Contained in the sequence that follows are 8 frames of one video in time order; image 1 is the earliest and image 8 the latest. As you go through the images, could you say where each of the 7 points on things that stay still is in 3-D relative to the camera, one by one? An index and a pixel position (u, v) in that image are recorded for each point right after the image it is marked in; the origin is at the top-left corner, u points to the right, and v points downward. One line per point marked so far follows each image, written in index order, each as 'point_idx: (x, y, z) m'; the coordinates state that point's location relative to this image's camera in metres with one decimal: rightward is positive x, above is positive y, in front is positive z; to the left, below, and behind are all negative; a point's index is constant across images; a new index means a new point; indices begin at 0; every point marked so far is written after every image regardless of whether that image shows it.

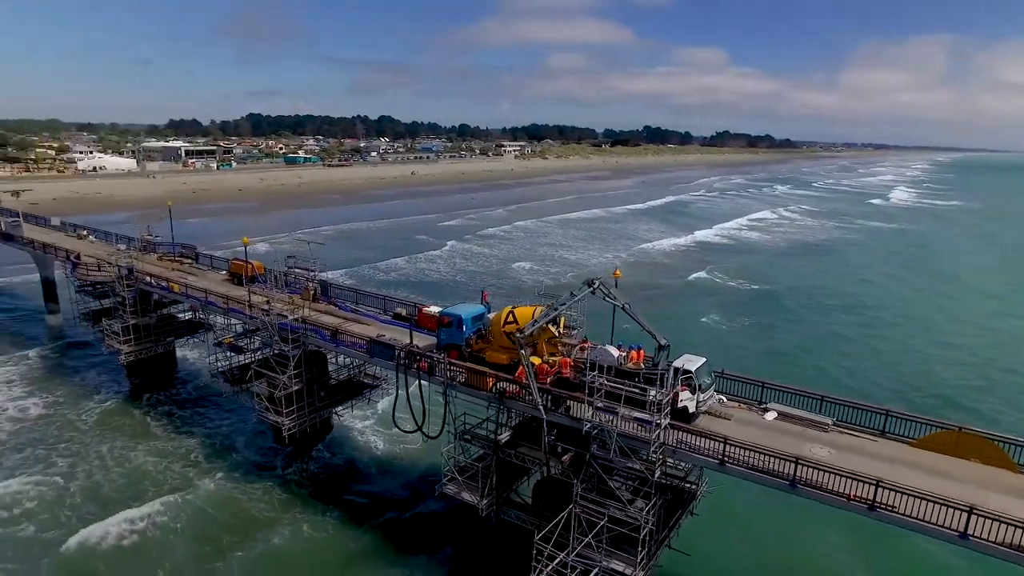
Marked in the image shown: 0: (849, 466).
0: (+6.8, -3.6, +13.3) m
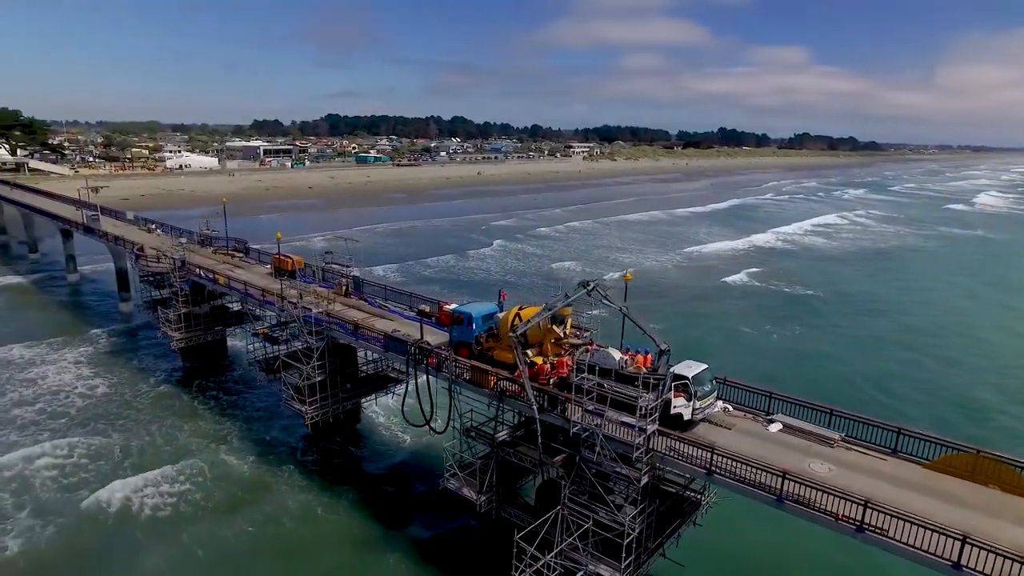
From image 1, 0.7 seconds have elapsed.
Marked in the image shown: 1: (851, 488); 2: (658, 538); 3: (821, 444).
0: (+6.5, -3.8, +12.6) m
1: (+6.5, -3.8, +12.6) m
2: (+3.3, -5.5, +14.7) m
3: (+6.7, -3.4, +14.2) m
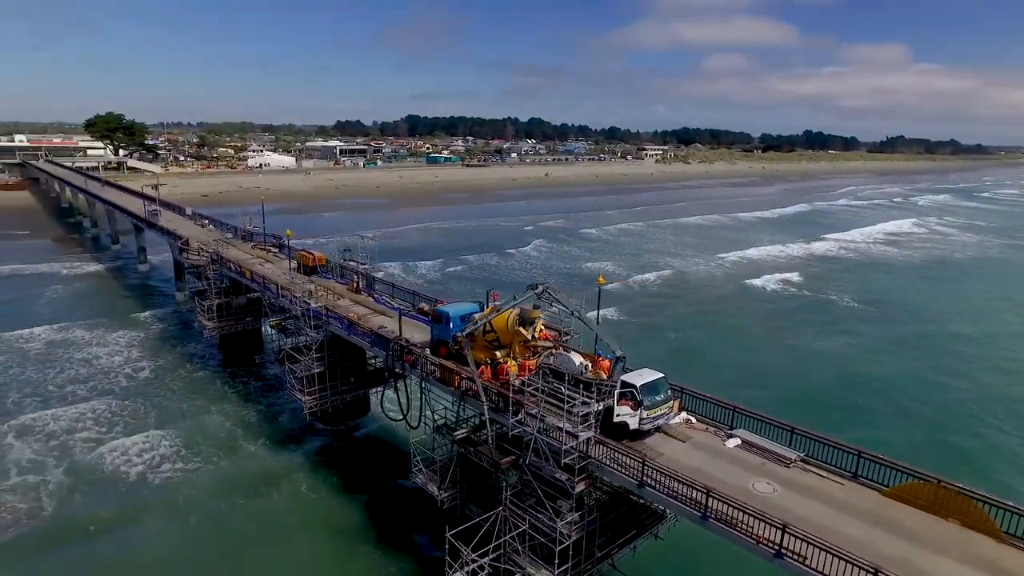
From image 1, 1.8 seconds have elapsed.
0: (+5.0, -4.0, +12.0) m
1: (+5.0, -4.0, +12.0) m
2: (+2.1, -5.6, +14.4) m
3: (+5.4, -3.6, +13.5) m
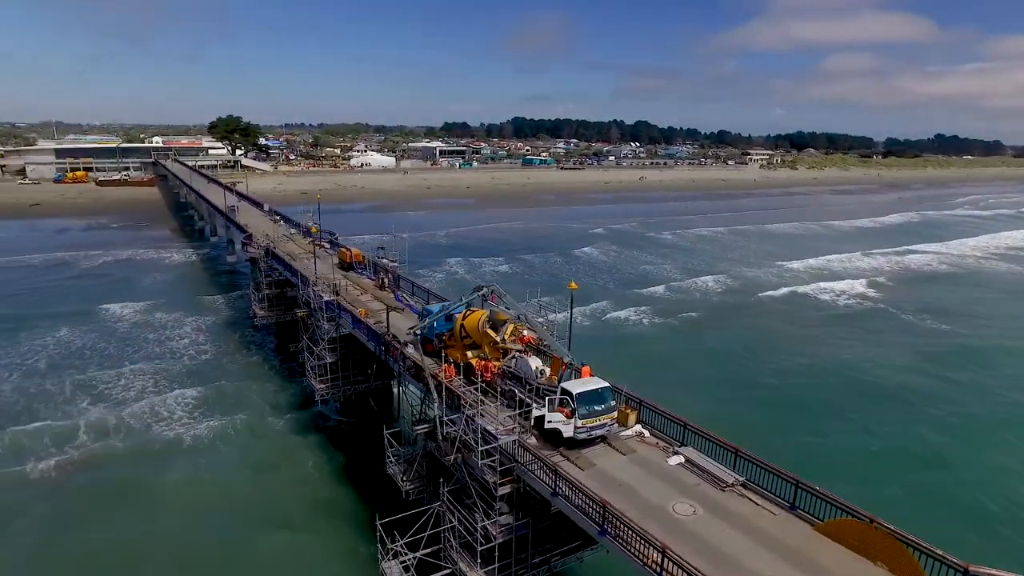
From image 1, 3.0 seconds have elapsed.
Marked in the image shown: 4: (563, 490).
0: (+3.3, -4.2, +11.4) m
1: (+3.2, -4.3, +11.4) m
2: (+0.7, -5.7, +14.3) m
3: (+3.9, -3.8, +12.8) m
4: (+0.9, -3.7, +12.1) m
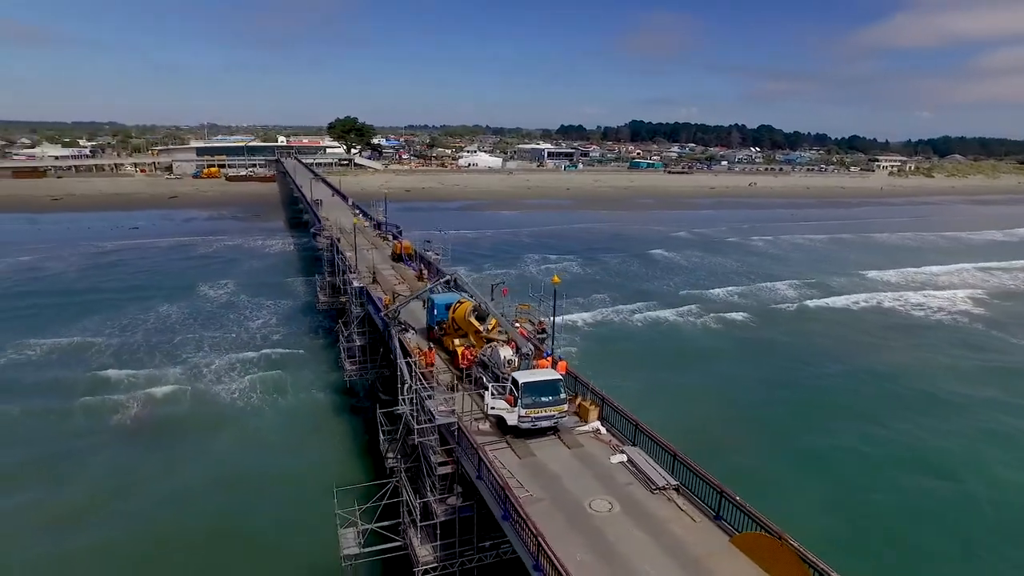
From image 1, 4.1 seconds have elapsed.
0: (+1.6, -4.1, +11.2) m
1: (+1.6, -4.1, +11.2) m
2: (-0.4, -5.5, +14.5) m
3: (+2.5, -3.8, +12.5) m
4: (-0.5, -3.5, +12.4) m
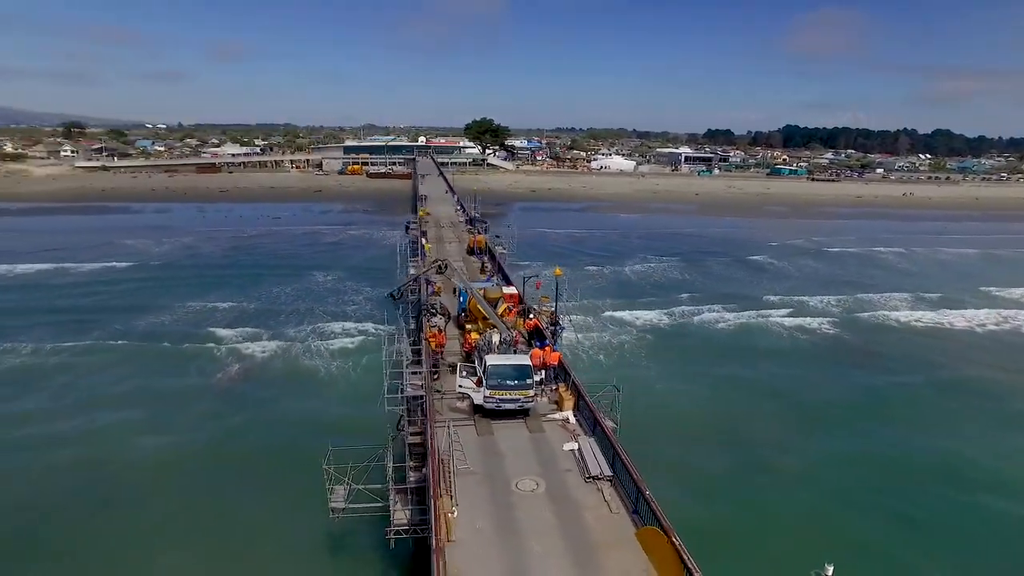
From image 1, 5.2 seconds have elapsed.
0: (+0.2, -3.9, +11.6) m
1: (+0.1, -3.9, +11.6) m
2: (-1.2, -5.2, +15.3) m
3: (+1.4, -3.6, +12.6) m
4: (-1.6, -3.1, +13.2) m
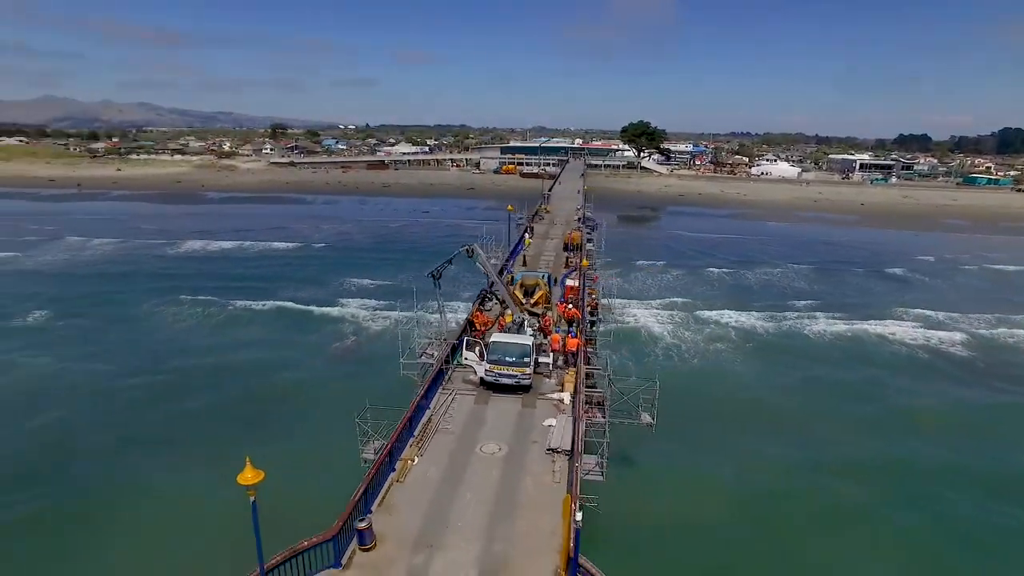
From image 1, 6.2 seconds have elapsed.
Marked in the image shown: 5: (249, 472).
0: (-0.7, -3.4, +12.8) m
1: (-0.8, -3.5, +12.8) m
2: (-1.1, -4.7, +16.7) m
3: (+0.7, -3.3, +13.5) m
4: (-2.0, -2.6, +14.8) m
5: (-3.0, -2.1, +7.4) m
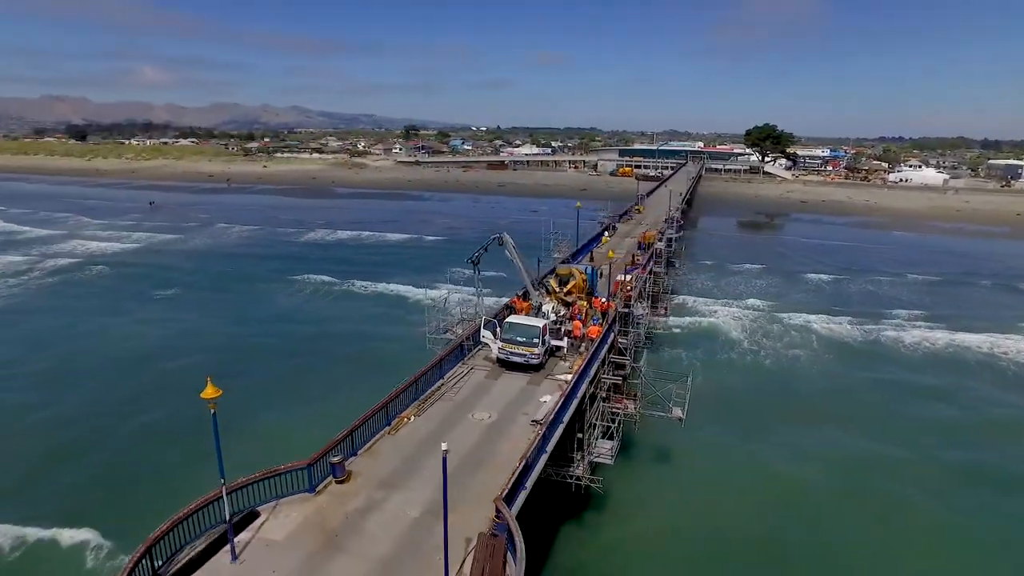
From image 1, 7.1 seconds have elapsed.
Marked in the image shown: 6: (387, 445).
0: (-1.1, -3.0, +14.2) m
1: (-1.1, -3.0, +14.2) m
2: (-0.7, -4.3, +18.1) m
3: (+0.5, -2.9, +14.6) m
4: (-1.8, -2.2, +16.4) m
5: (-4.3, -1.5, +9.3) m
6: (-2.4, -3.2, +13.3) m
